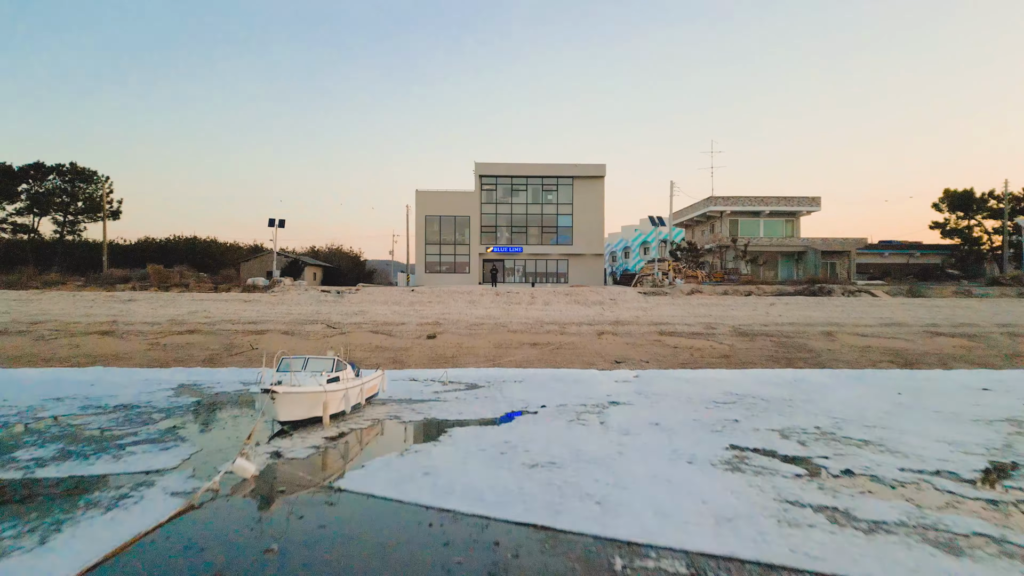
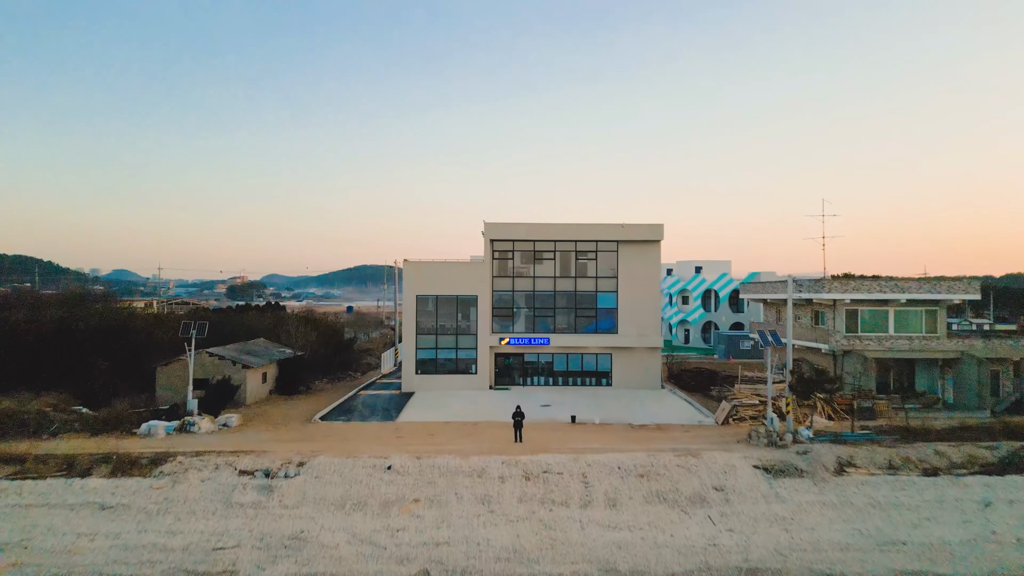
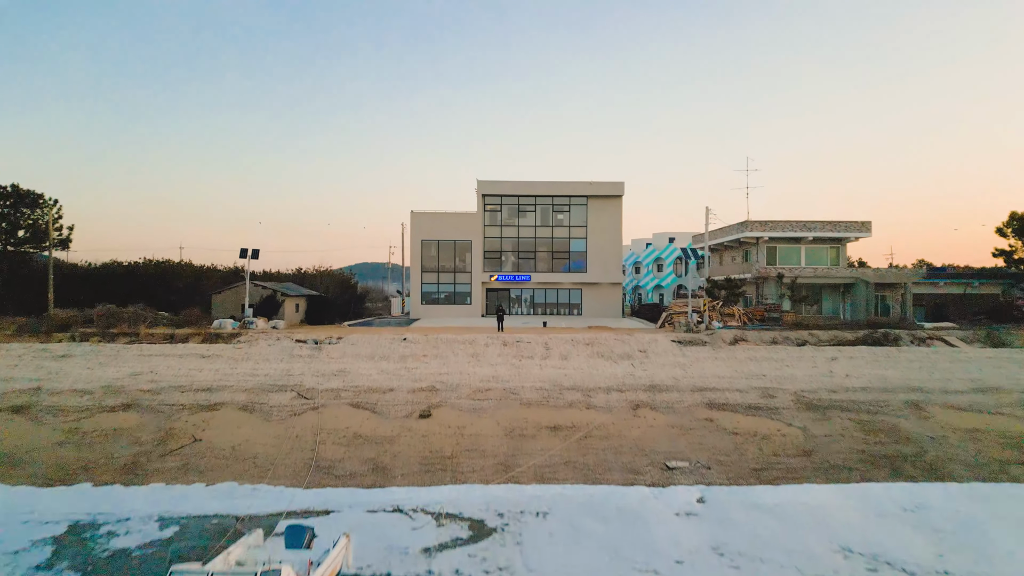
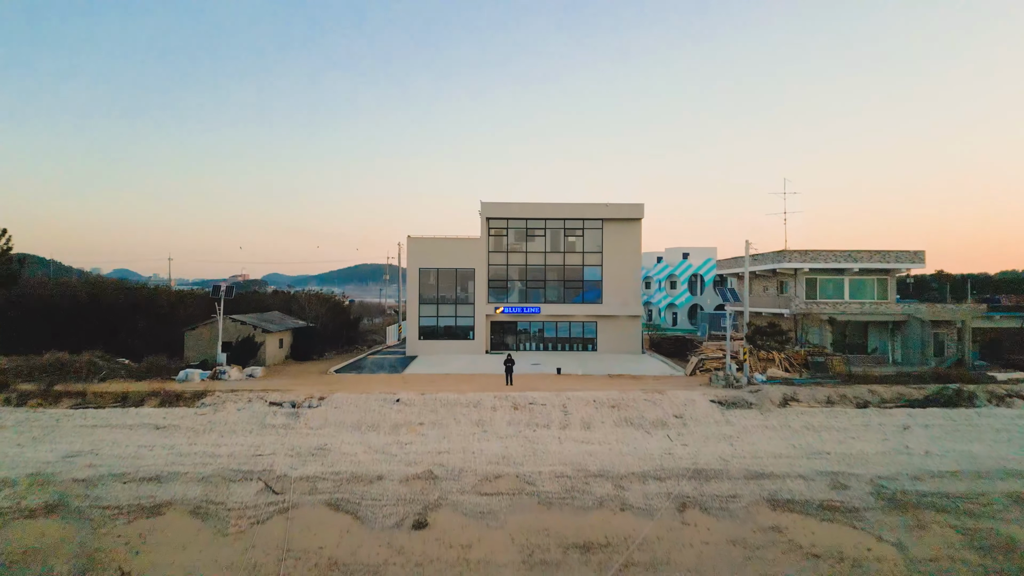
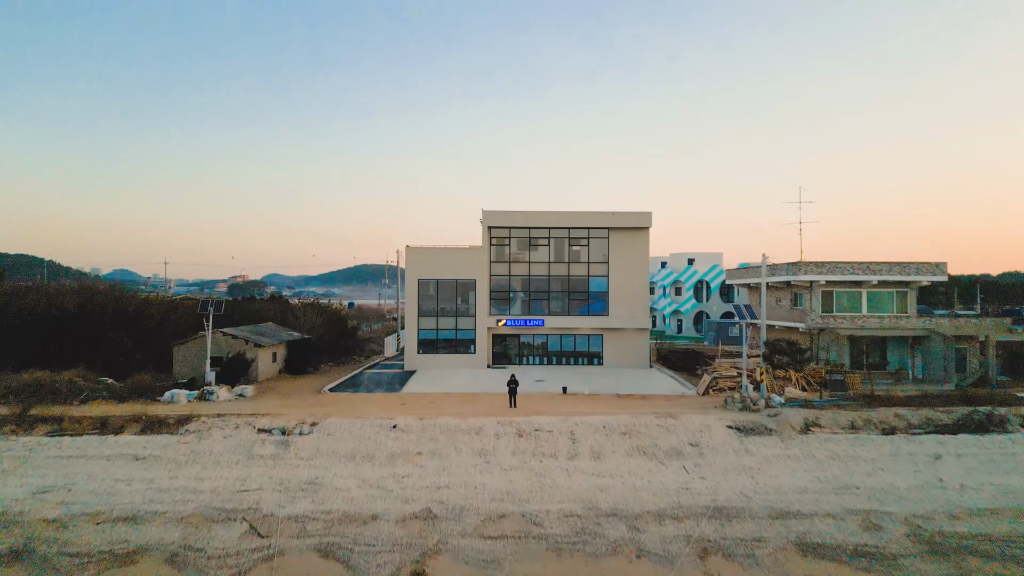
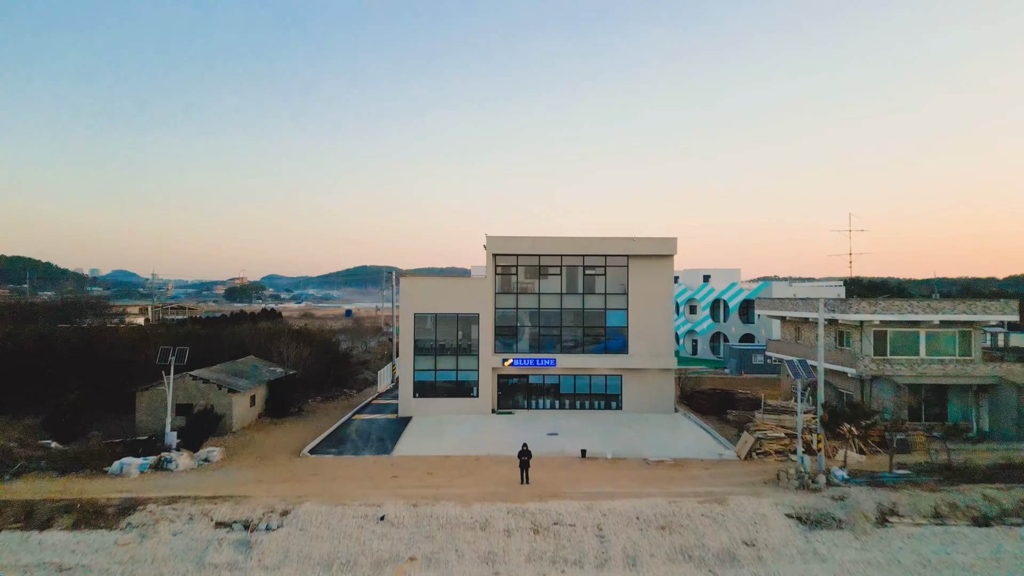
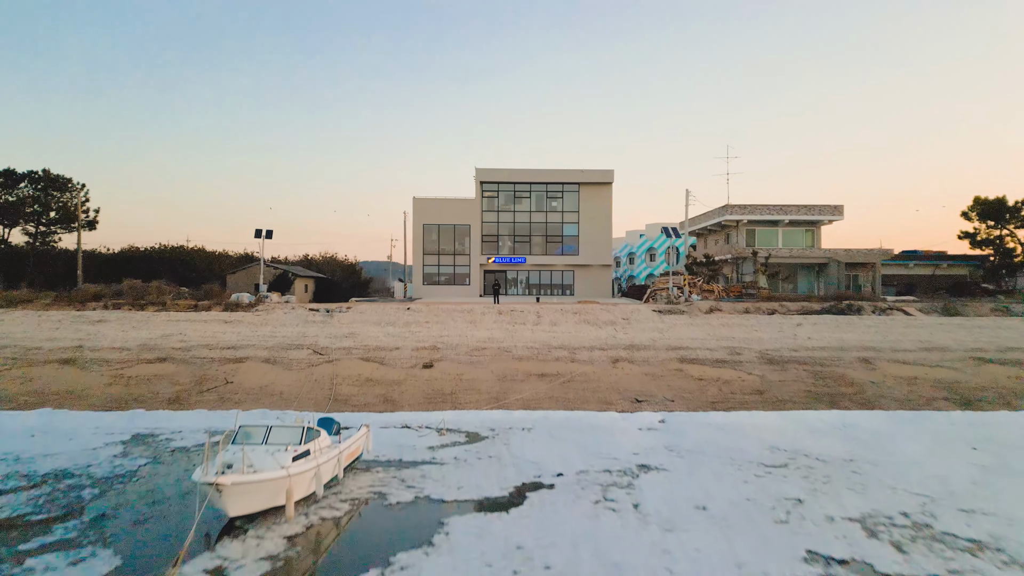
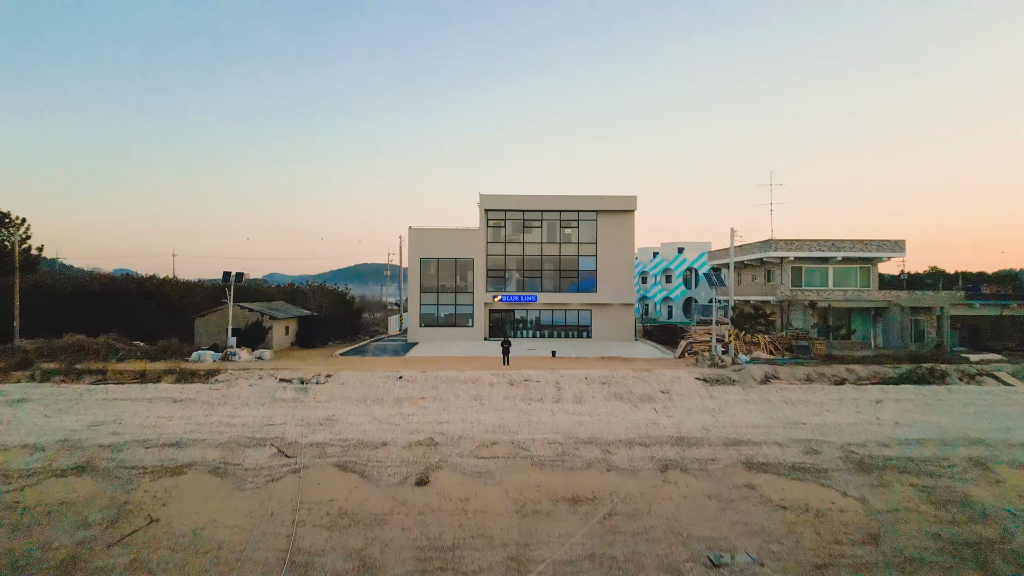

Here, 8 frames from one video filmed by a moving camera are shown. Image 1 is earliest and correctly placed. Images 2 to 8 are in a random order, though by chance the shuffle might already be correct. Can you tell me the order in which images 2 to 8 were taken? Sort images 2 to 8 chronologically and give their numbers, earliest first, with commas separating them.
7, 3, 8, 4, 5, 2, 6
